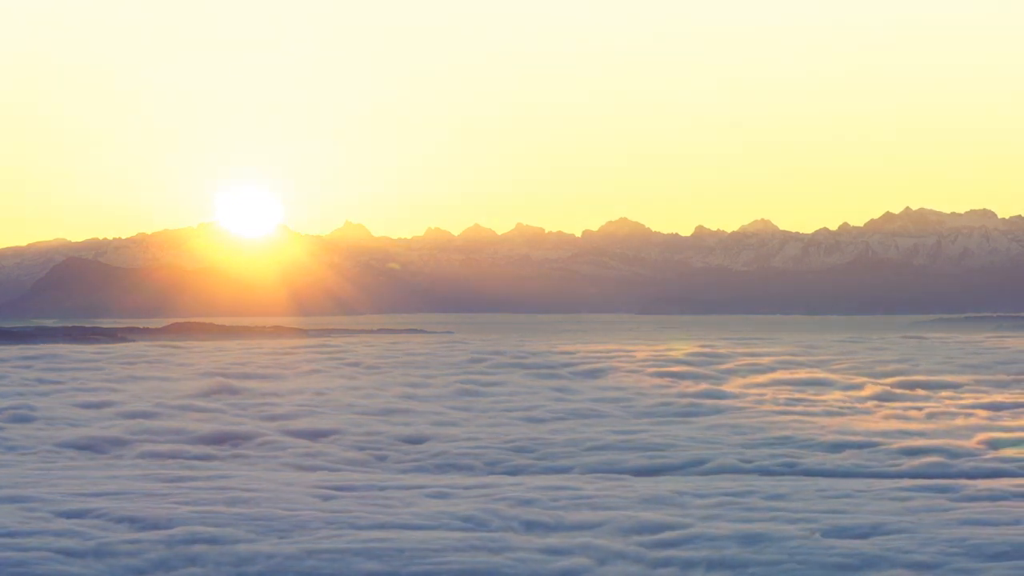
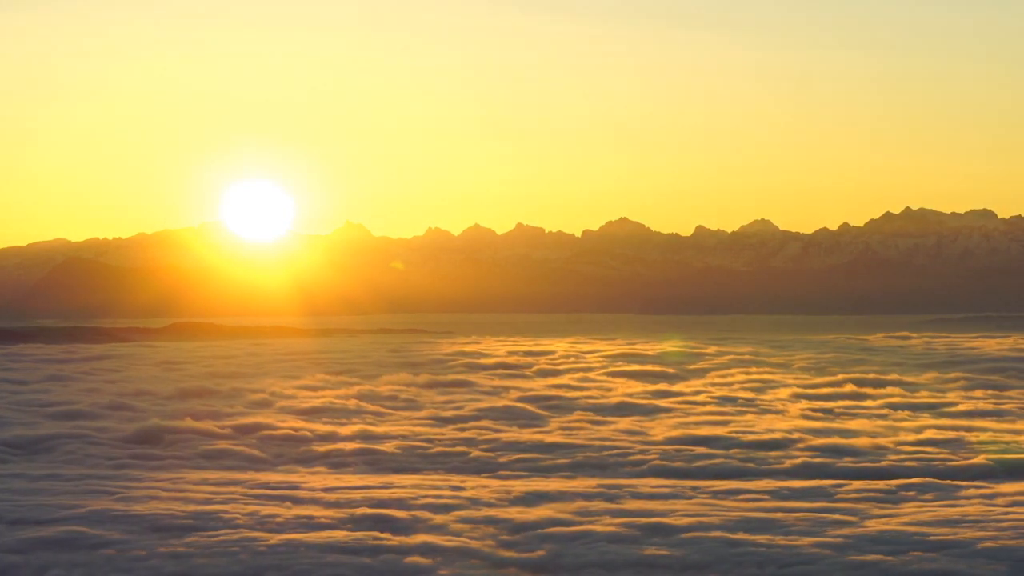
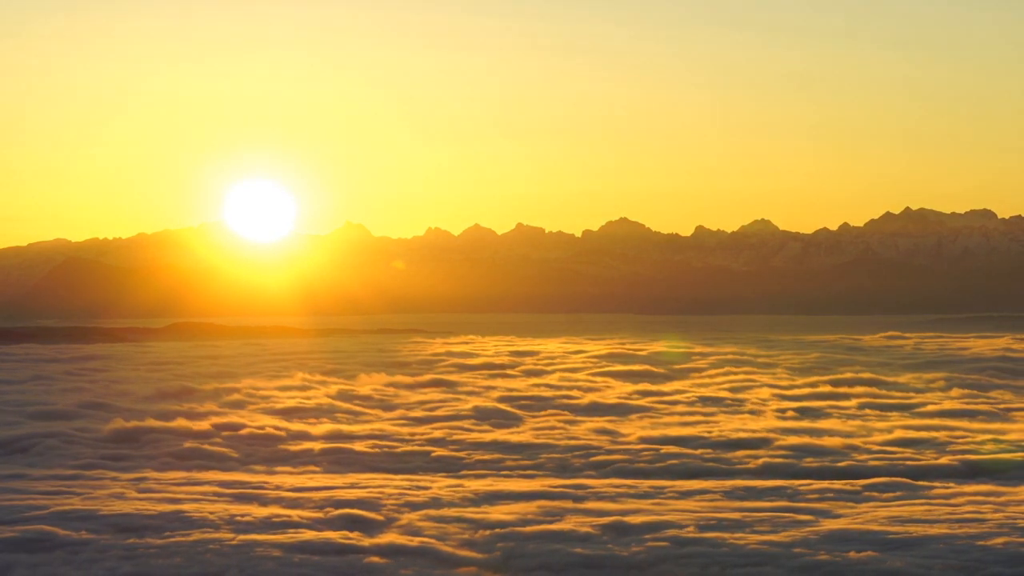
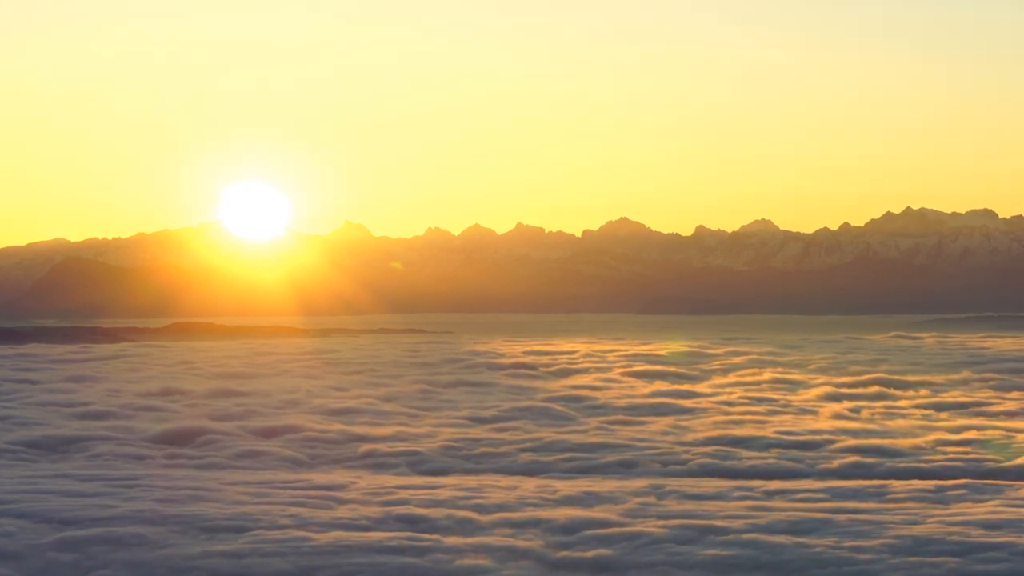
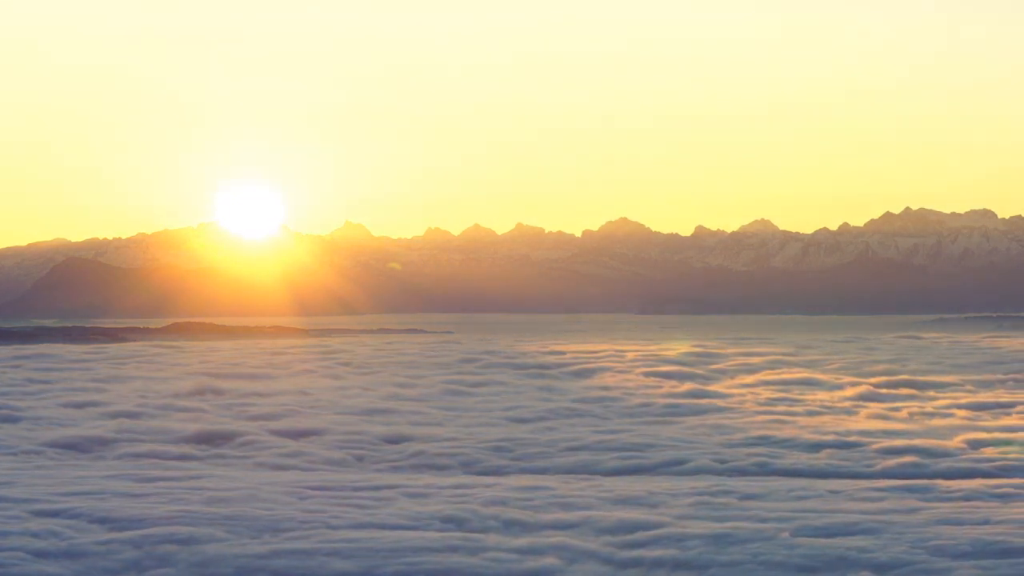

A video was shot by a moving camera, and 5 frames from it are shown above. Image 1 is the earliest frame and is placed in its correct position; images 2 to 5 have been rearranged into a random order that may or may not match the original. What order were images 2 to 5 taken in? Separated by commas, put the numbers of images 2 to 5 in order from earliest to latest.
5, 4, 2, 3
